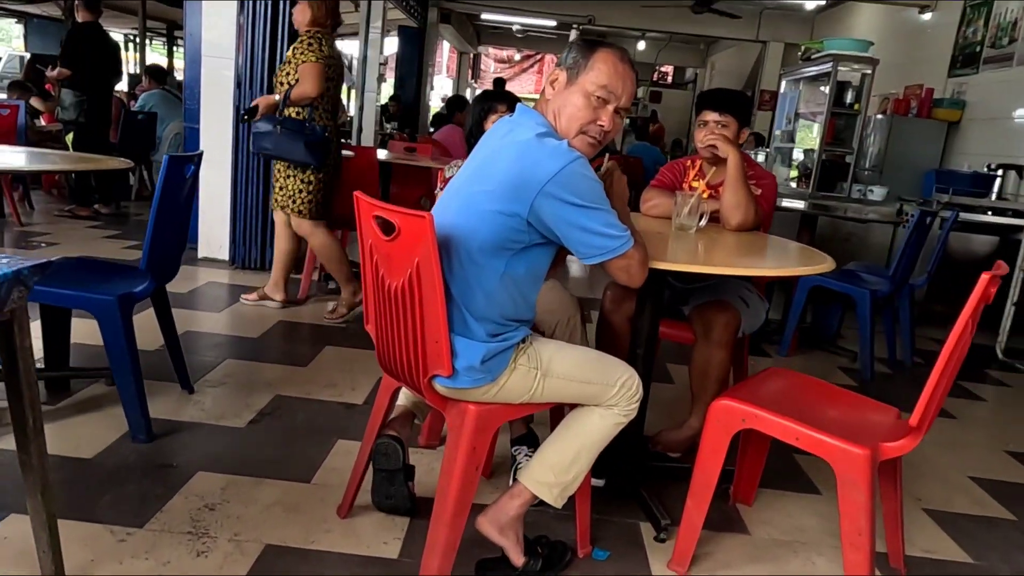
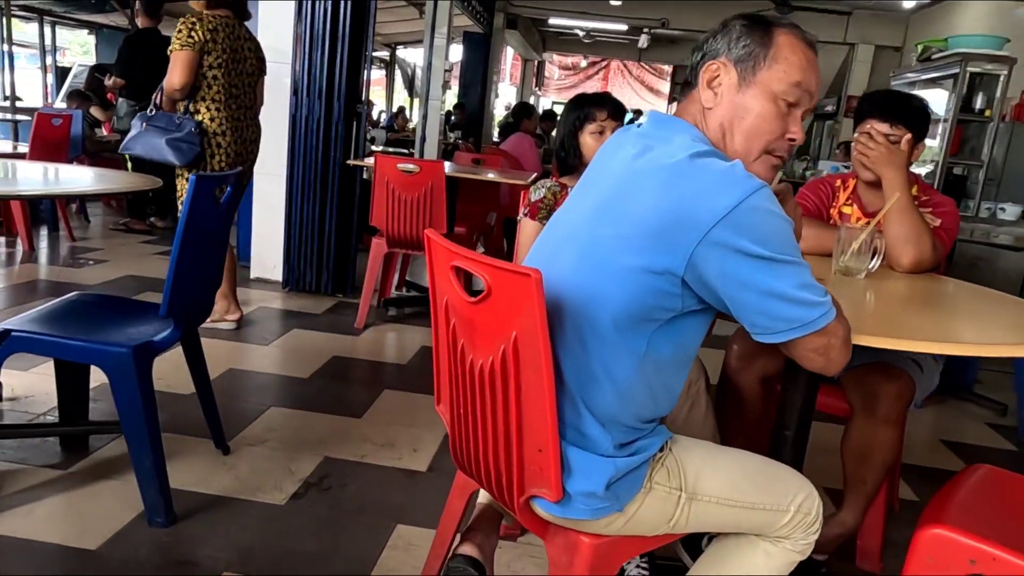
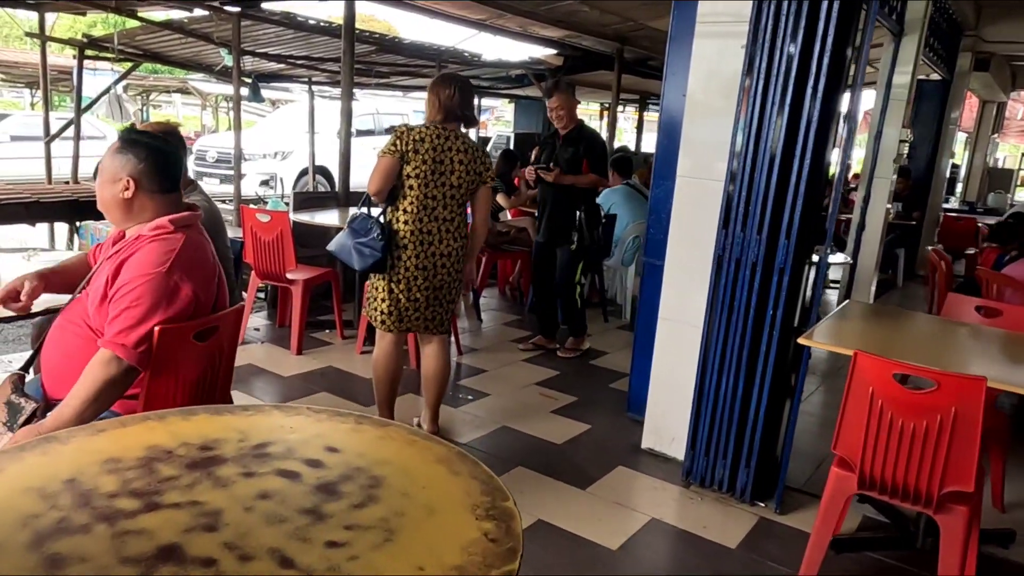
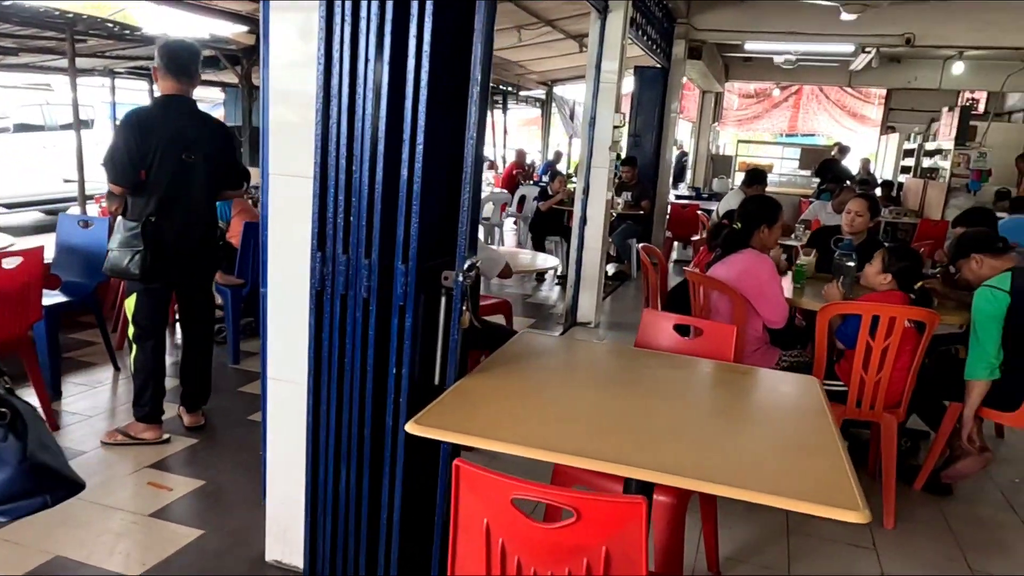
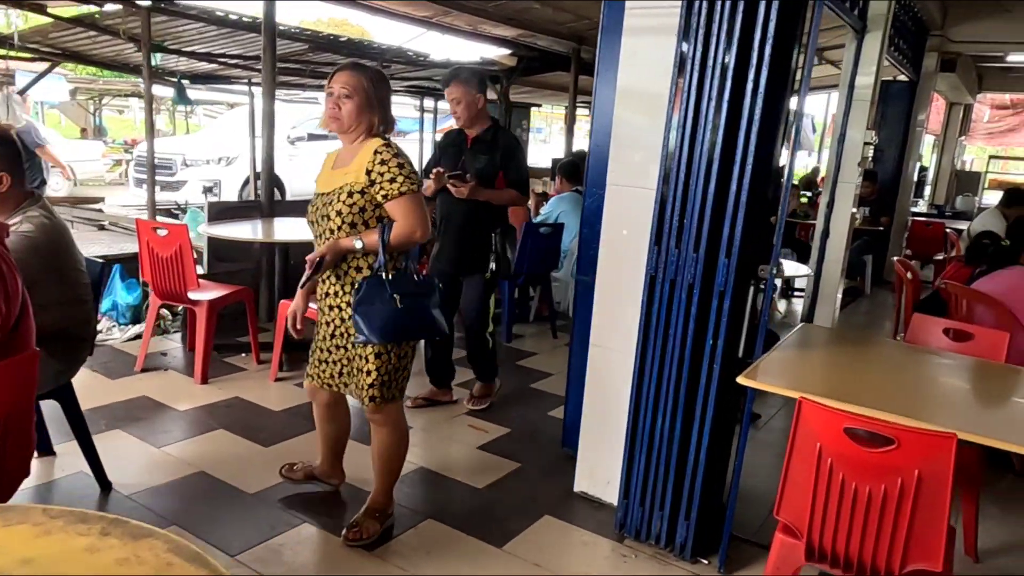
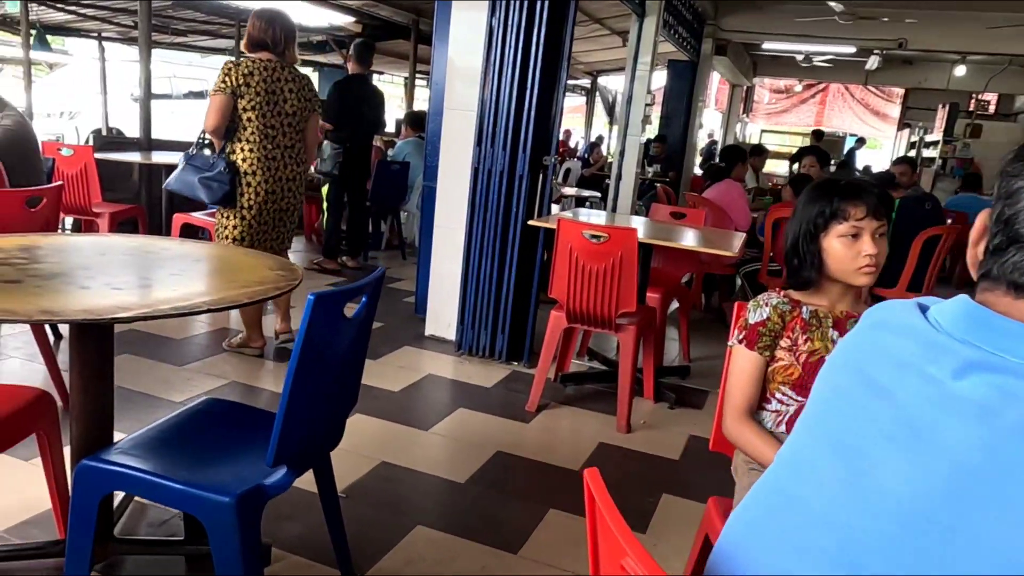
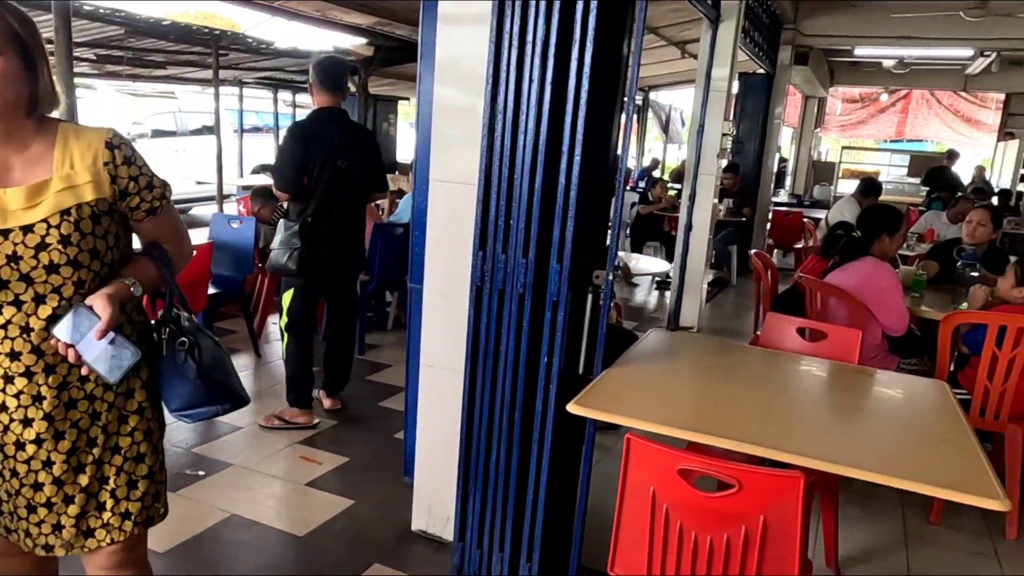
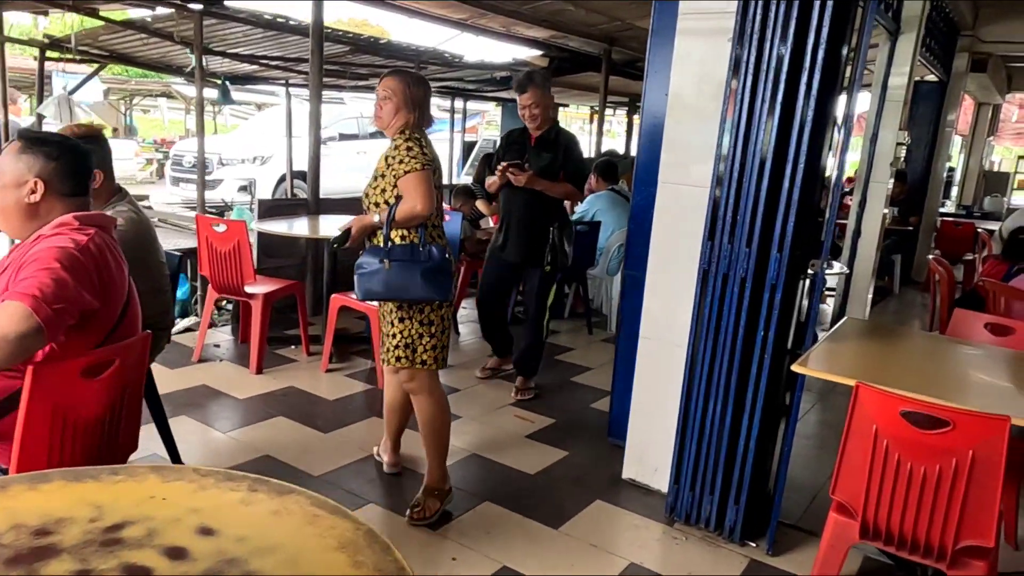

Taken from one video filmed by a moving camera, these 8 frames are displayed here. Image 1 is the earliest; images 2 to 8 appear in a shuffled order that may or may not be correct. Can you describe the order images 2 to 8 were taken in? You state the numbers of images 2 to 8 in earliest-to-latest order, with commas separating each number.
2, 6, 3, 8, 5, 7, 4
